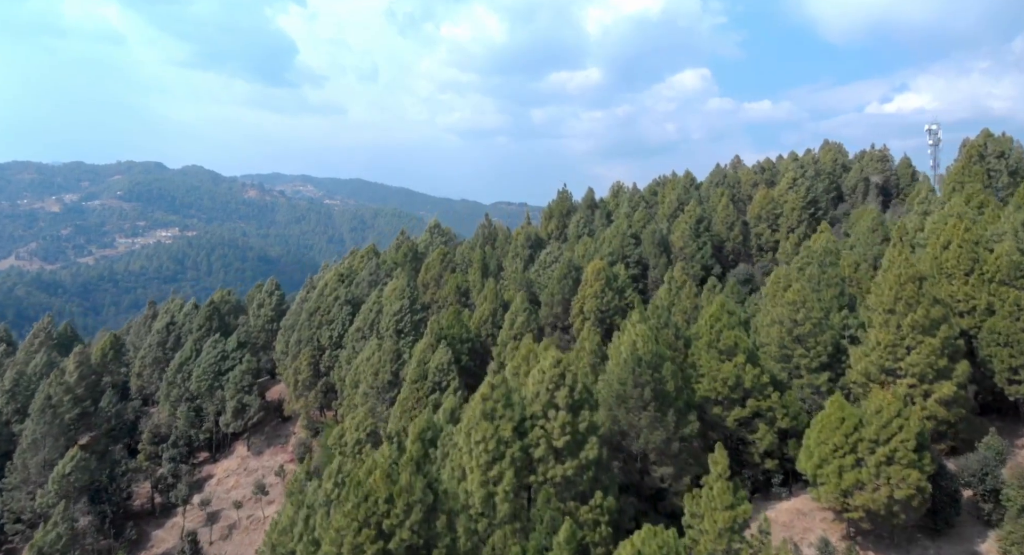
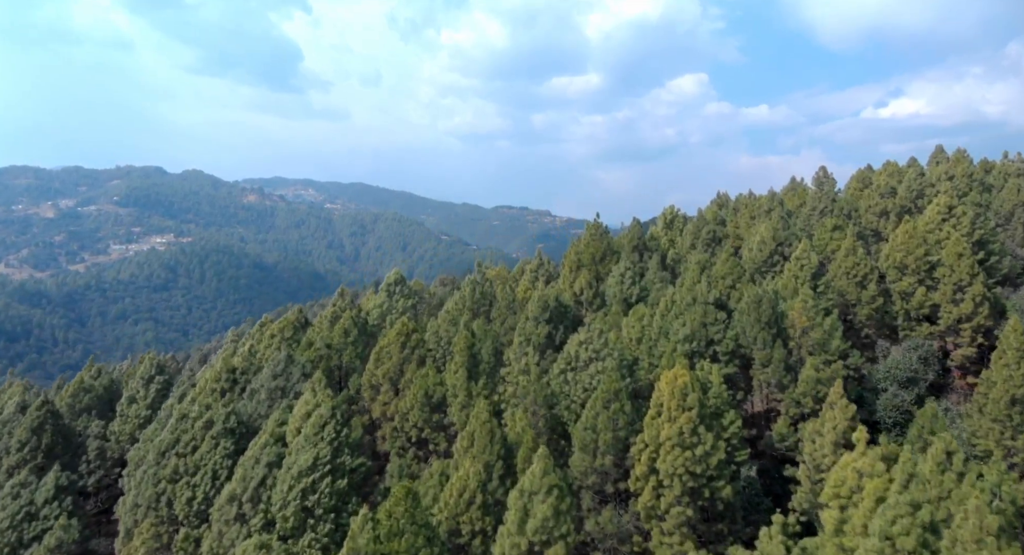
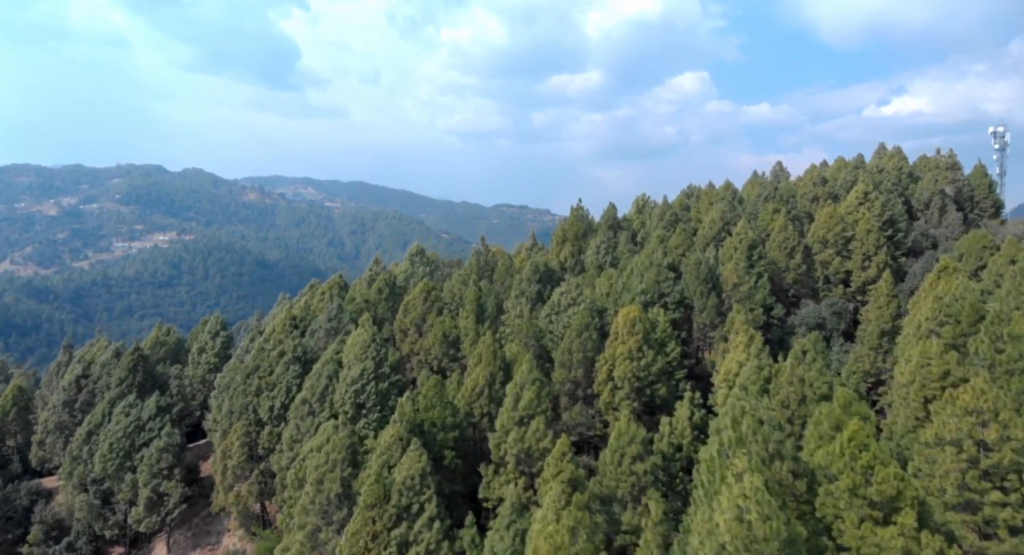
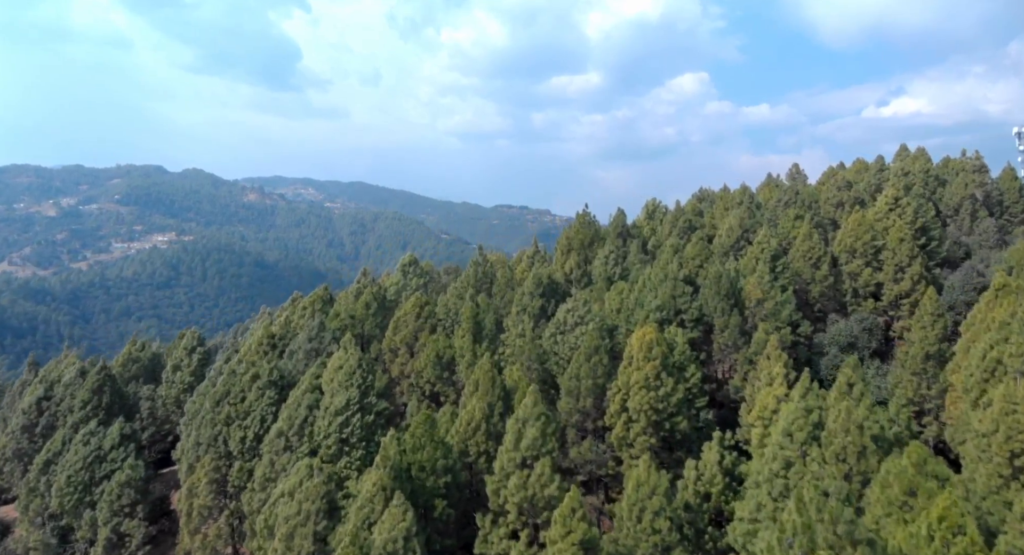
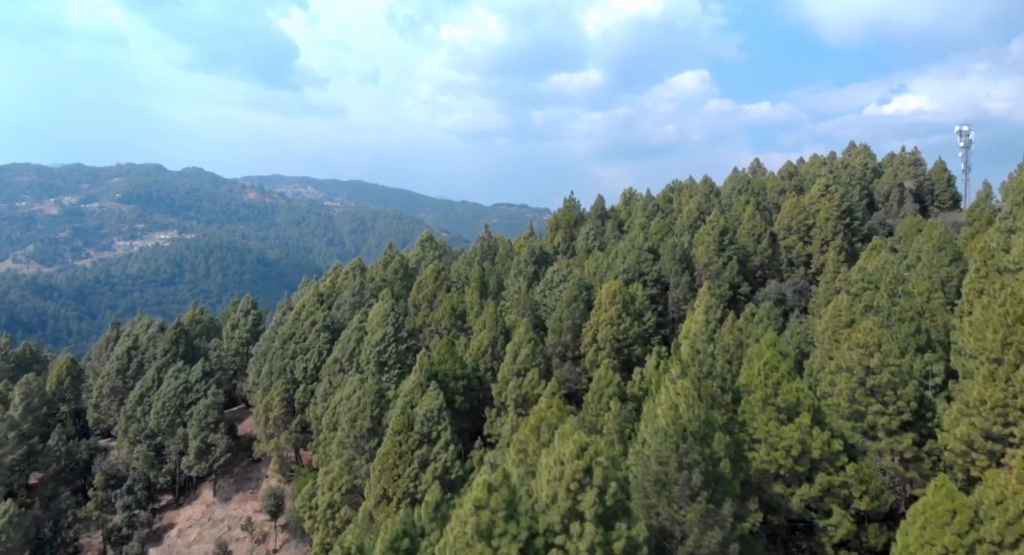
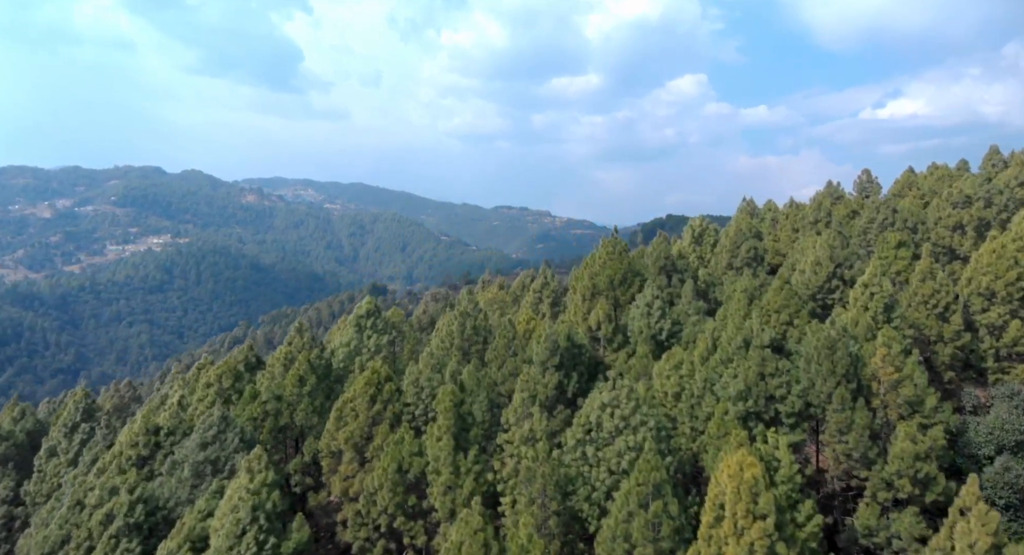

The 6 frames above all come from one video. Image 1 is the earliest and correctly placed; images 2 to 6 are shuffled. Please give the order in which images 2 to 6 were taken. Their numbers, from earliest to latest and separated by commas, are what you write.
5, 3, 4, 2, 6
